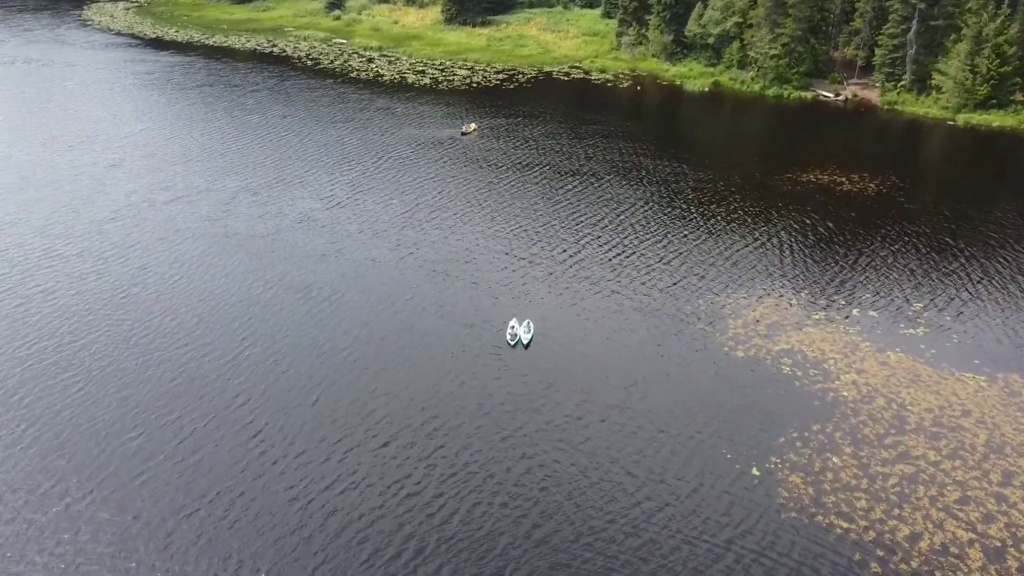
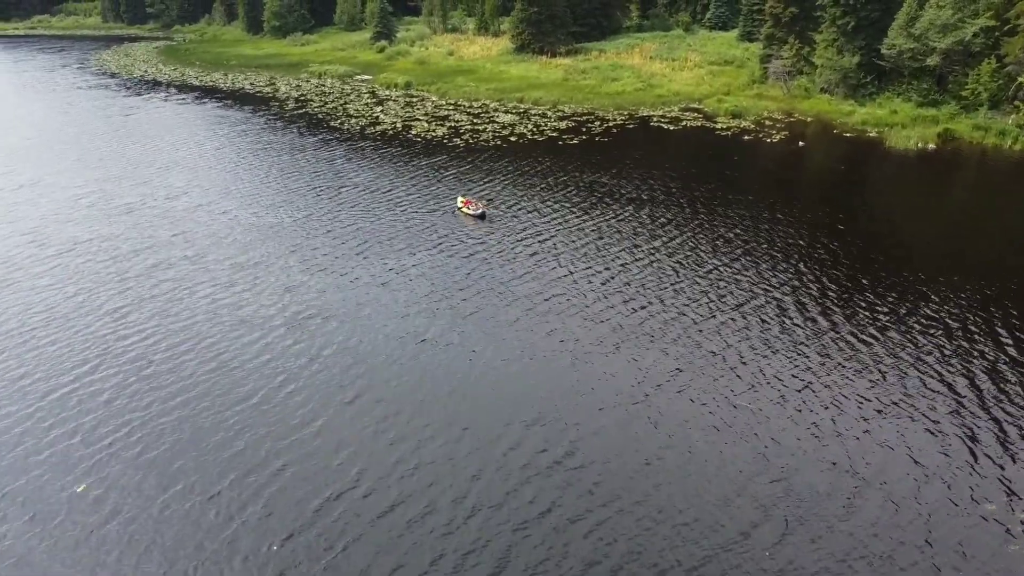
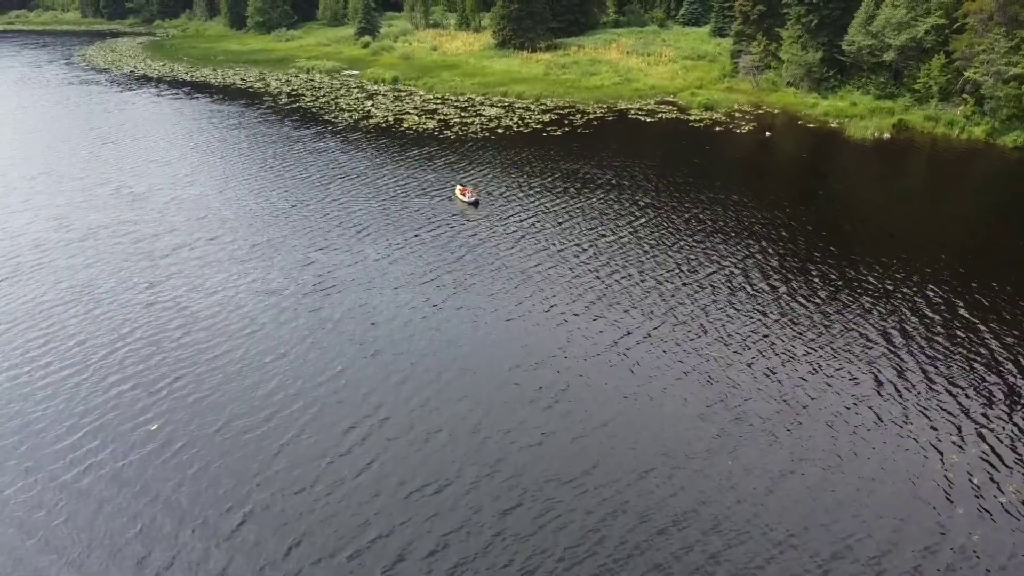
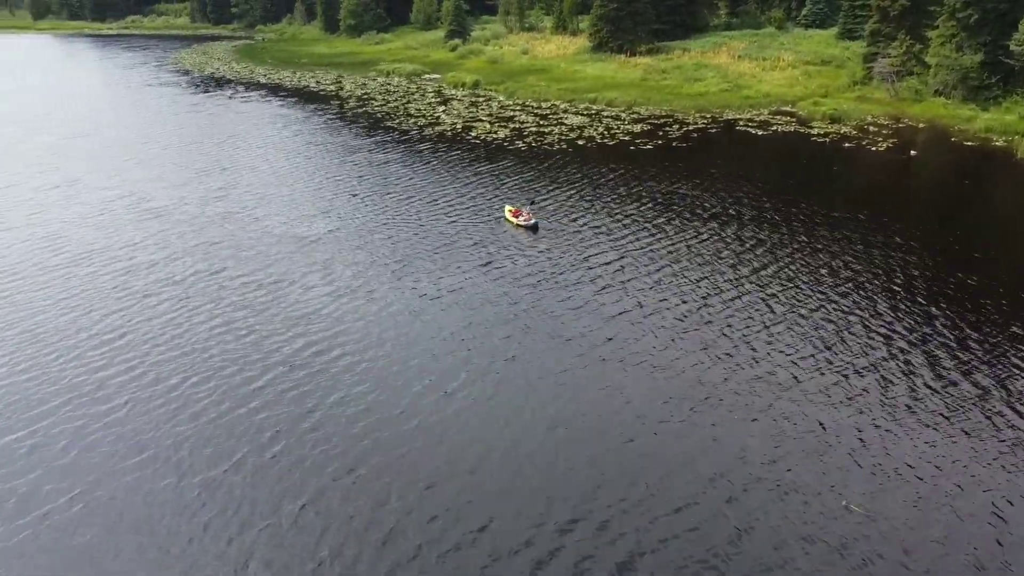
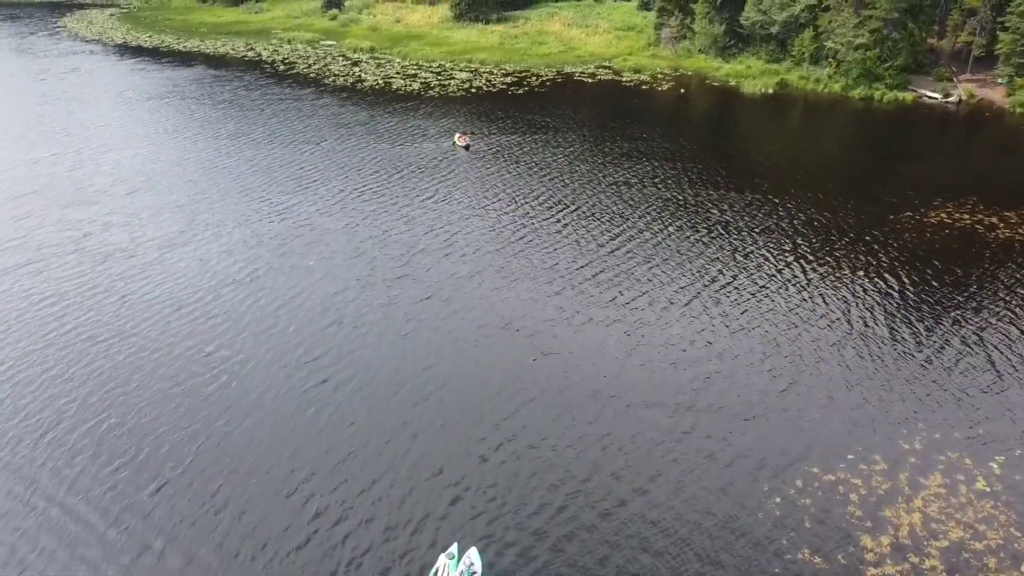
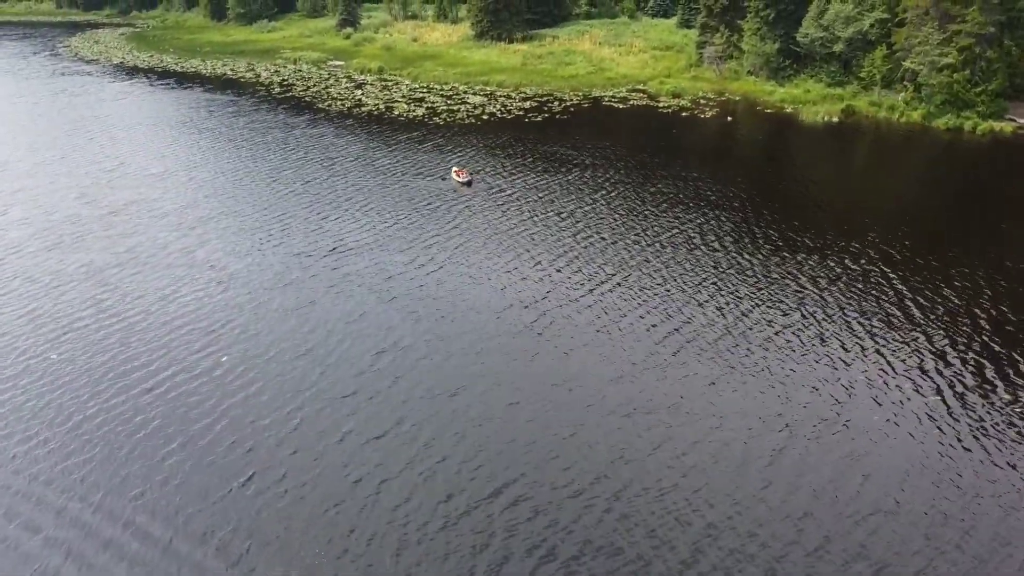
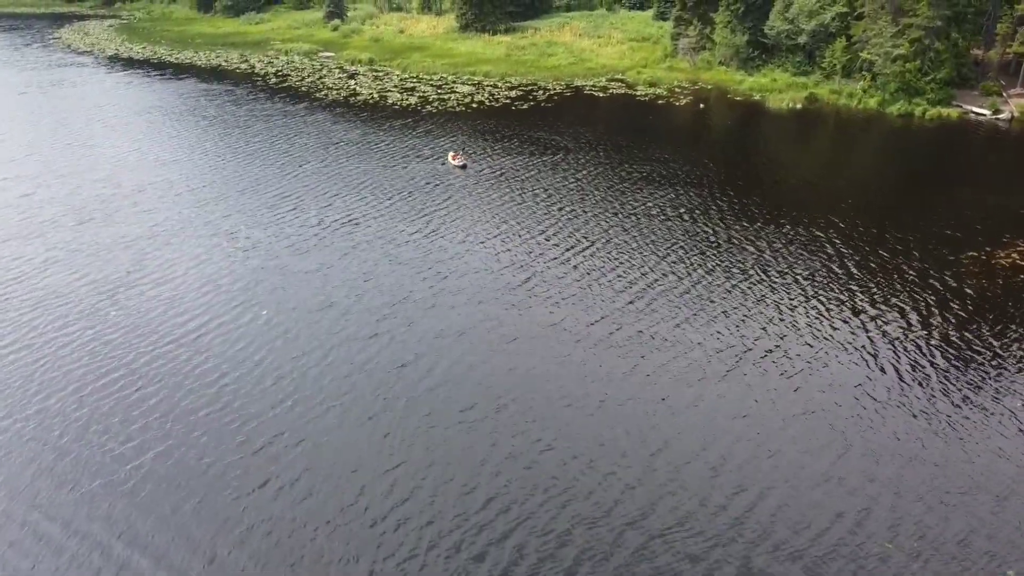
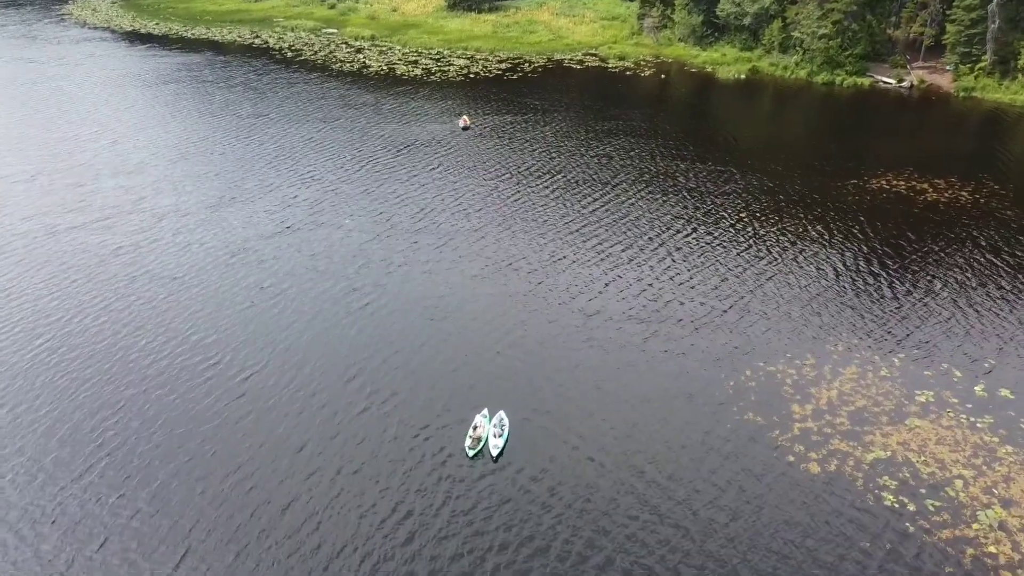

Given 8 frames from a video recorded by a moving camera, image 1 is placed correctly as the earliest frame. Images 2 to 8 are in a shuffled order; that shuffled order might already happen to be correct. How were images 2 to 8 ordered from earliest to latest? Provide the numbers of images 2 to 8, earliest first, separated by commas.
8, 5, 7, 6, 3, 2, 4
